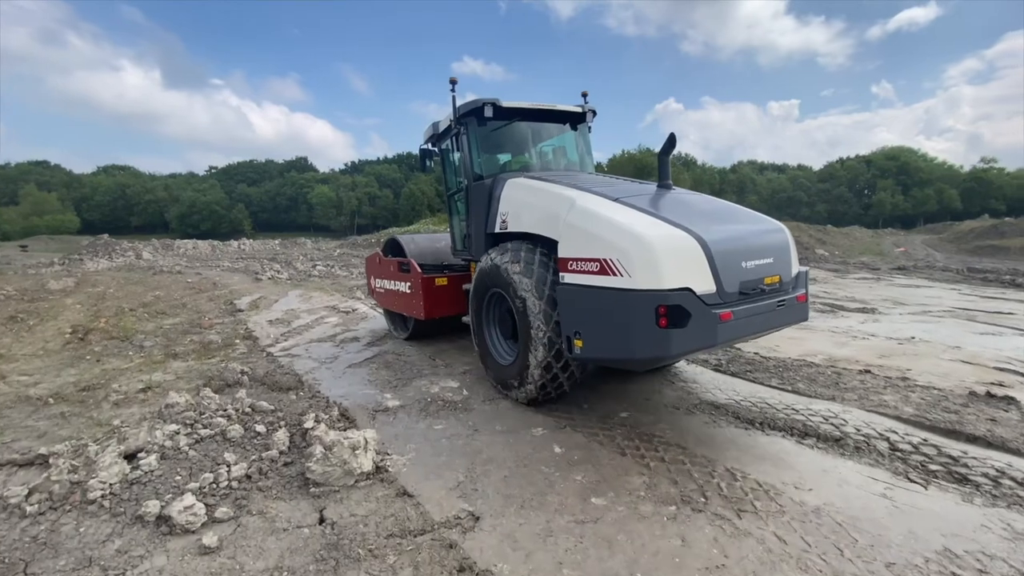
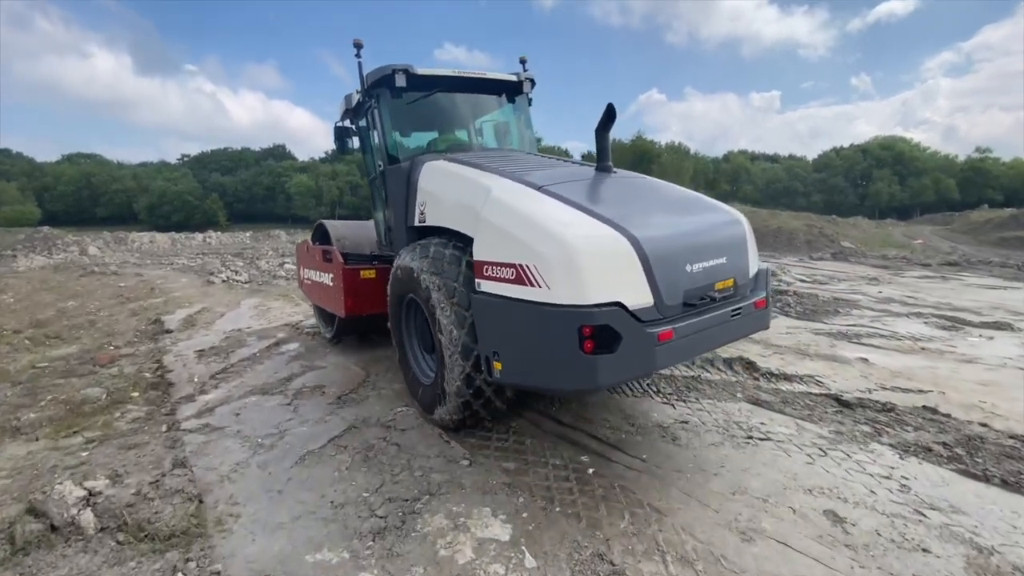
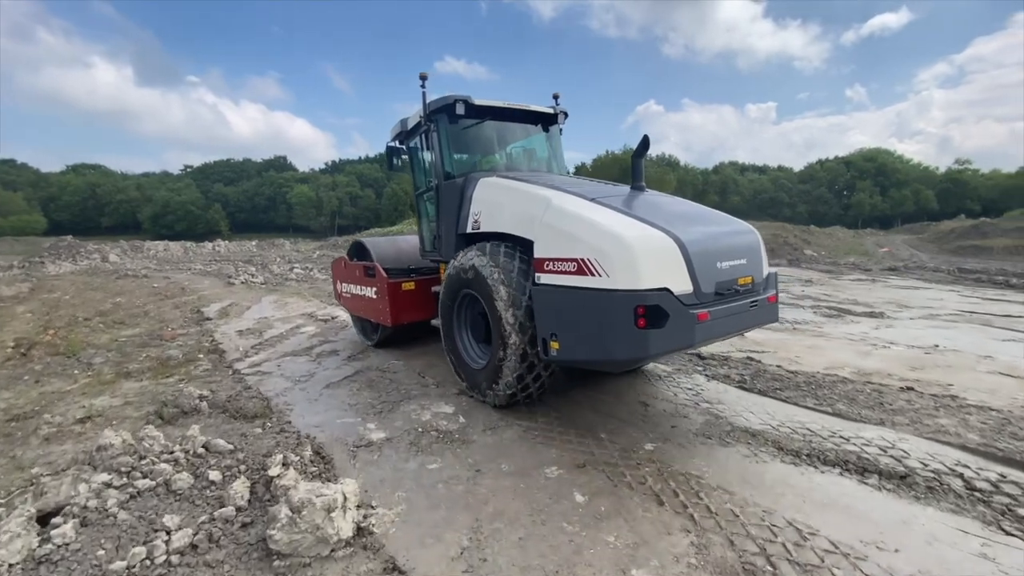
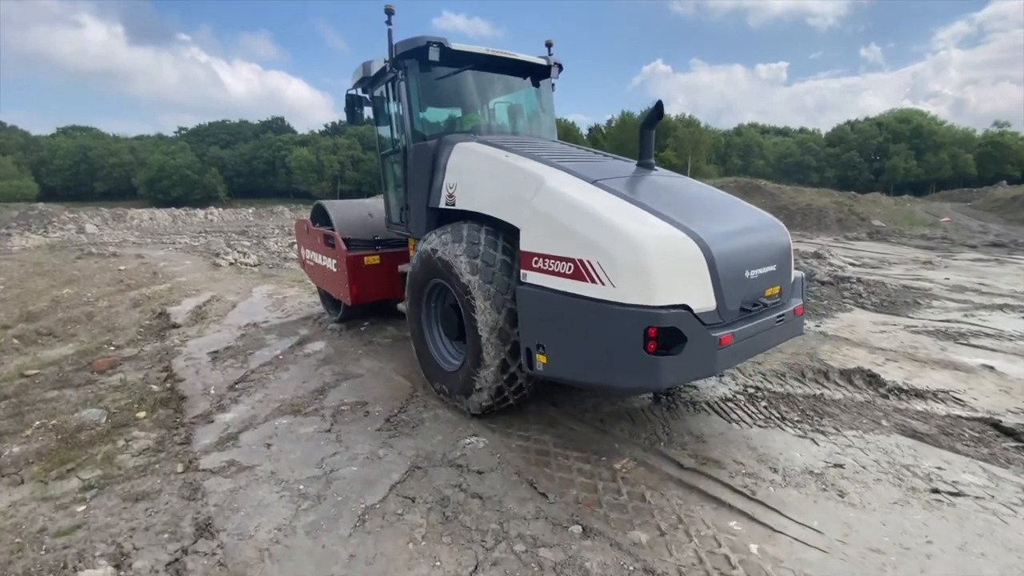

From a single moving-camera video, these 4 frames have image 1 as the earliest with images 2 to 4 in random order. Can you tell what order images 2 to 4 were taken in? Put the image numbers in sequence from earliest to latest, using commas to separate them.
3, 2, 4
